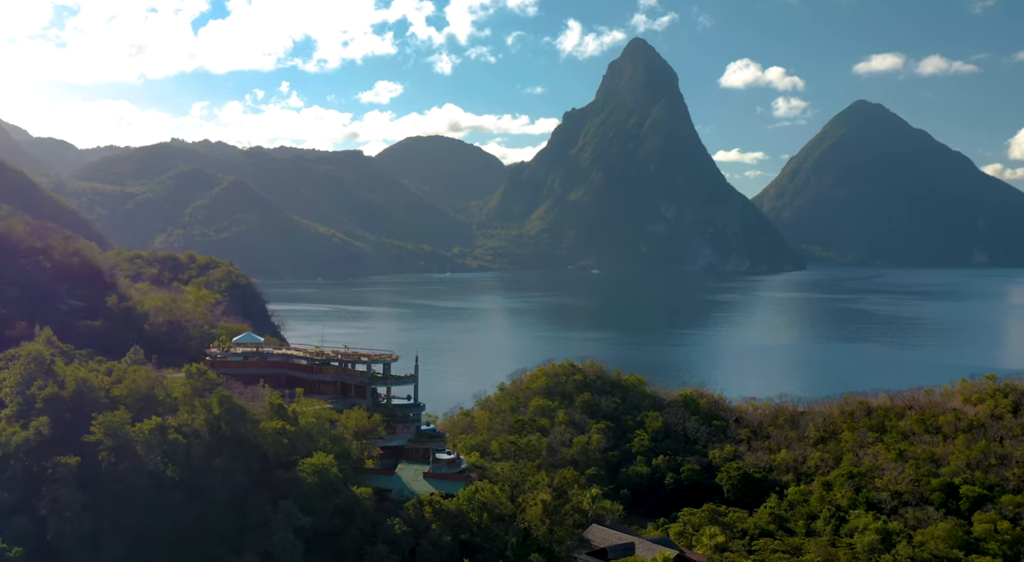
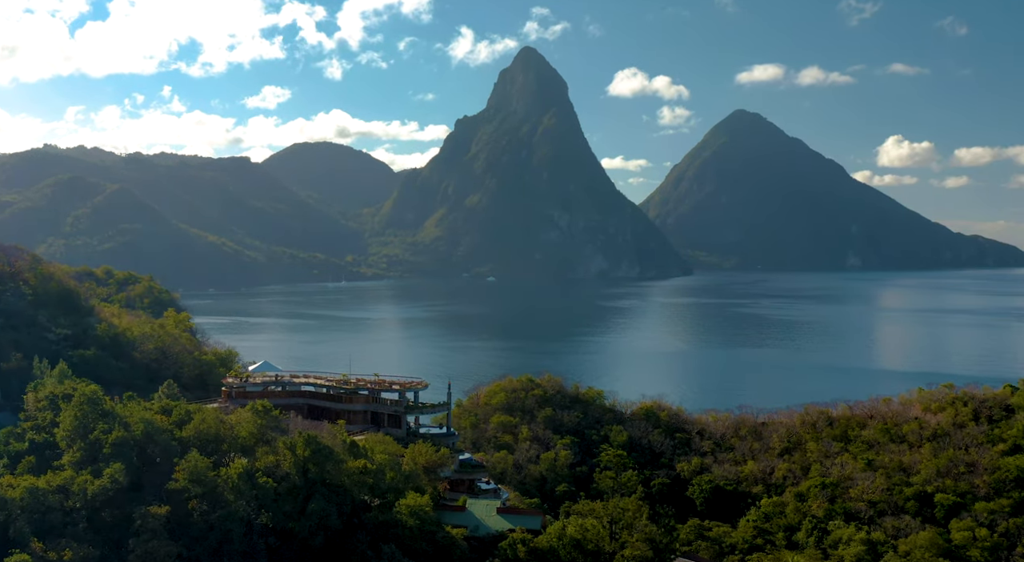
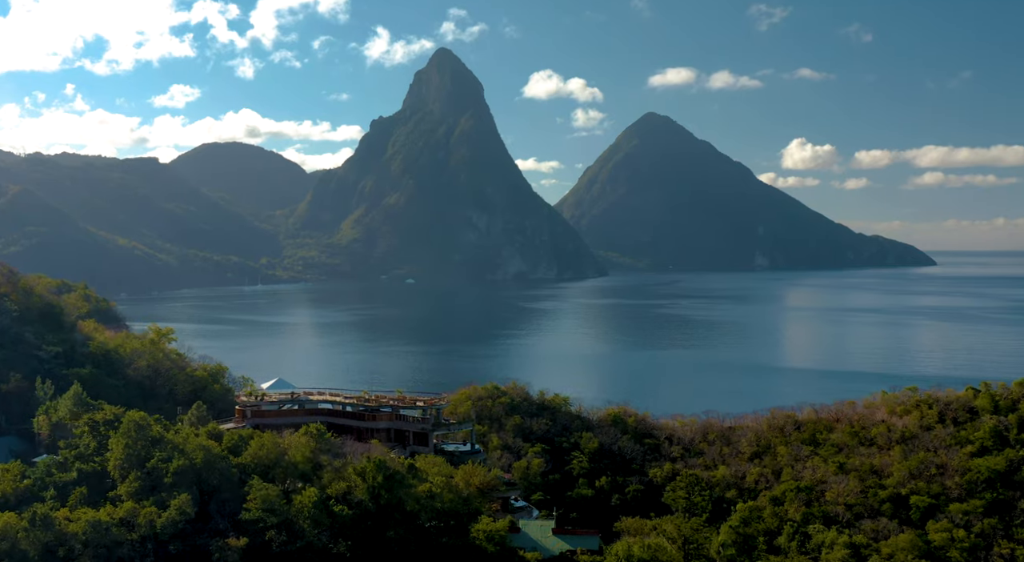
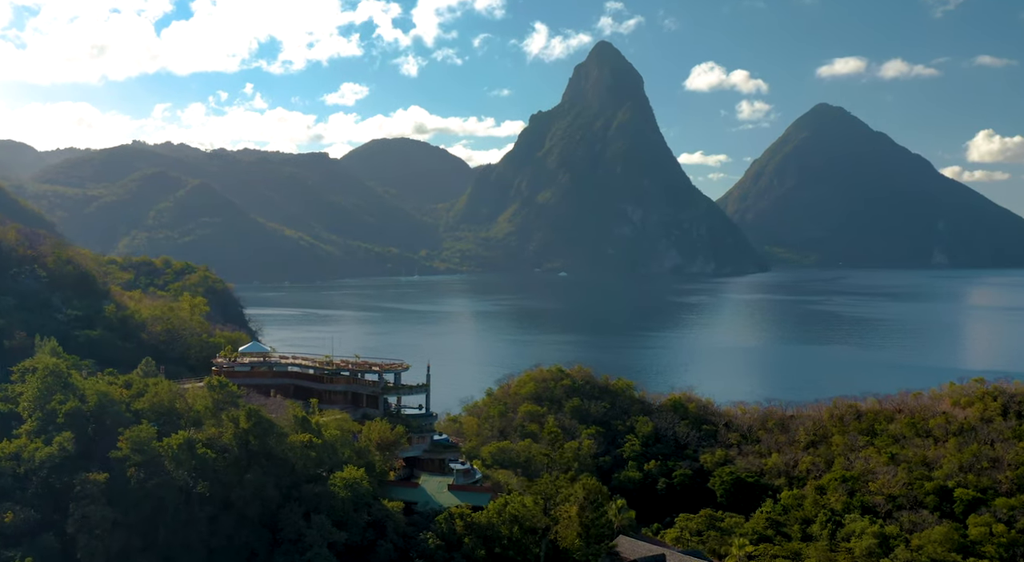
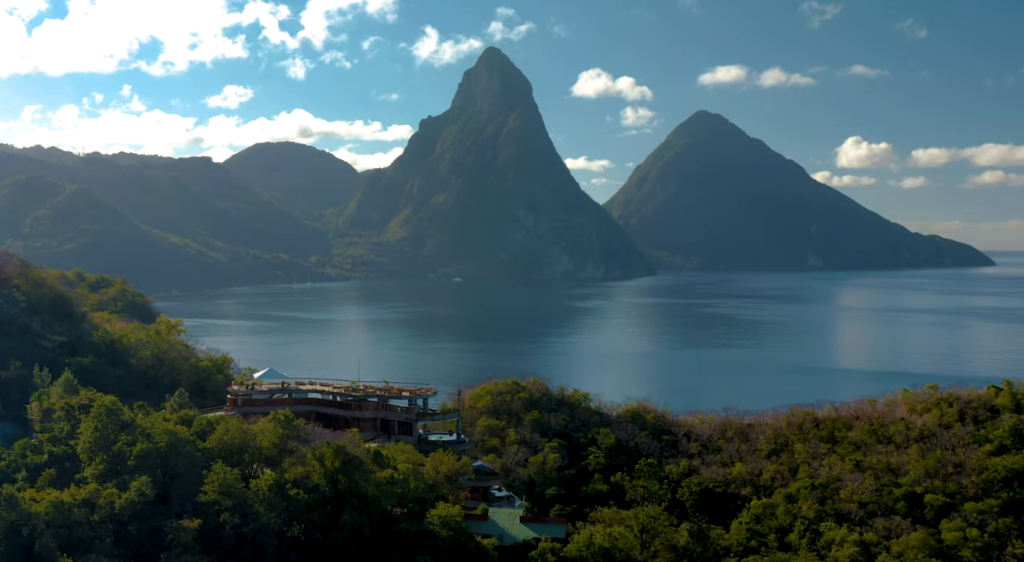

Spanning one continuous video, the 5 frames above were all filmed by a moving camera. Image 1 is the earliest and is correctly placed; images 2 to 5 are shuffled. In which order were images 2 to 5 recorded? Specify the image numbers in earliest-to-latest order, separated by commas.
4, 2, 5, 3
